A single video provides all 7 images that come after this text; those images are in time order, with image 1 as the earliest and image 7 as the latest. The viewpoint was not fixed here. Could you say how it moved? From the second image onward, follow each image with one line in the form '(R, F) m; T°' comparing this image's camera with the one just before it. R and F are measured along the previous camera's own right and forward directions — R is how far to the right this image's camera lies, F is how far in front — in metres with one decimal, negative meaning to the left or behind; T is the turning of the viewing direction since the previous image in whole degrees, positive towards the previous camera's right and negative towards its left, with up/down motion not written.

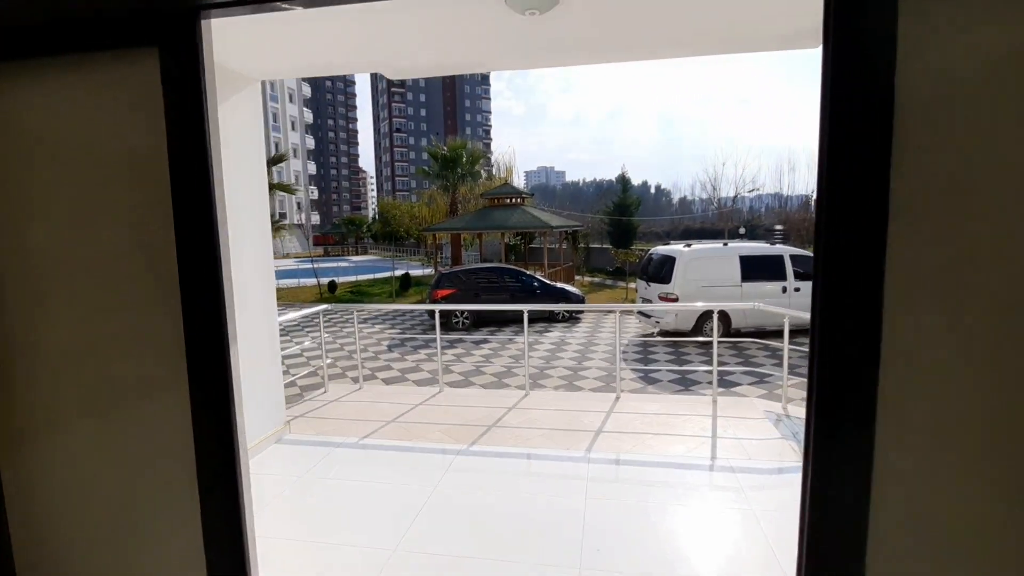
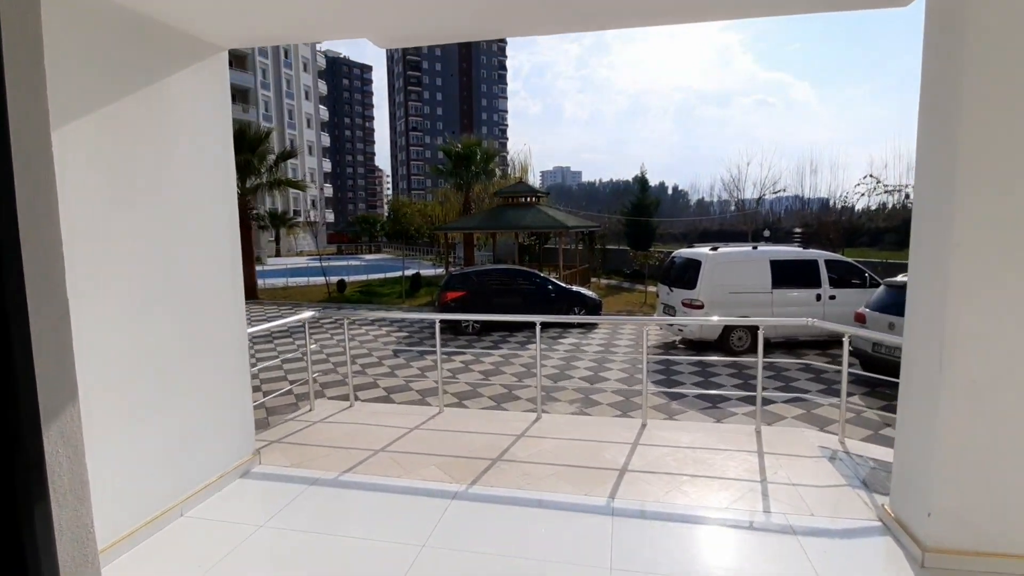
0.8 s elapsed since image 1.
(0.0, +0.5) m; -2°
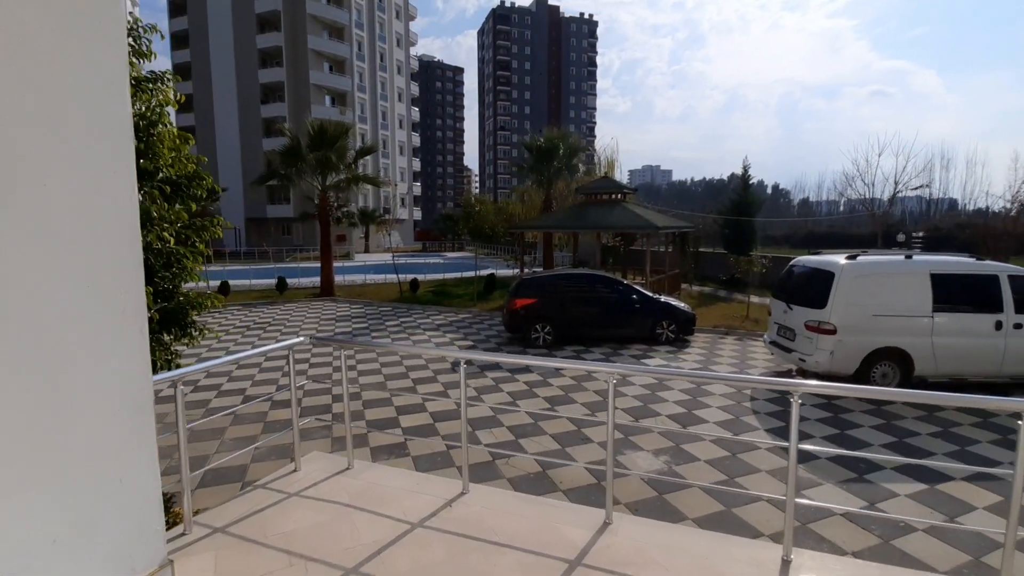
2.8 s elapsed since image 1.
(+0.1, +1.2) m; -9°
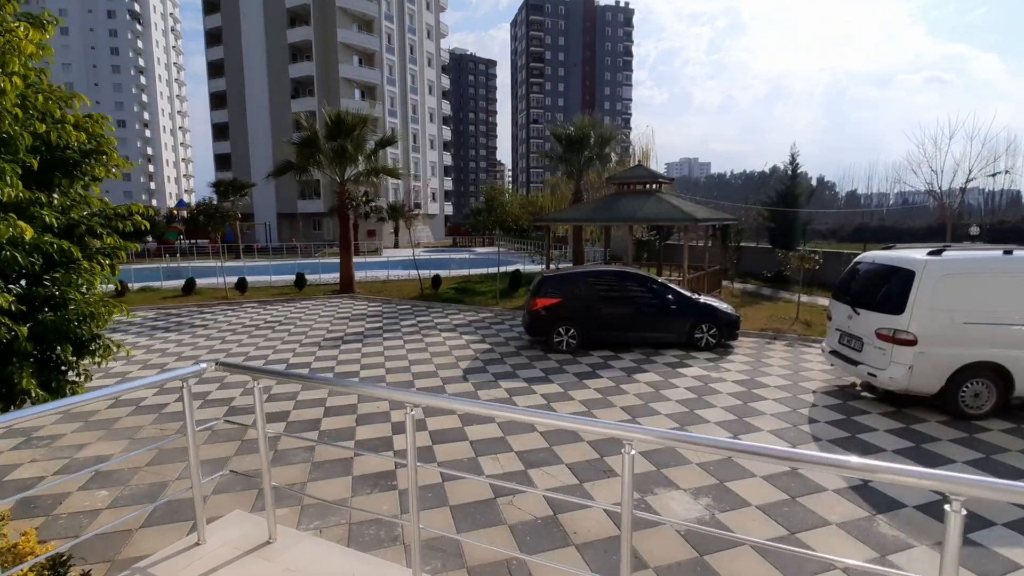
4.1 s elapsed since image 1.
(+0.2, +0.8) m; -4°
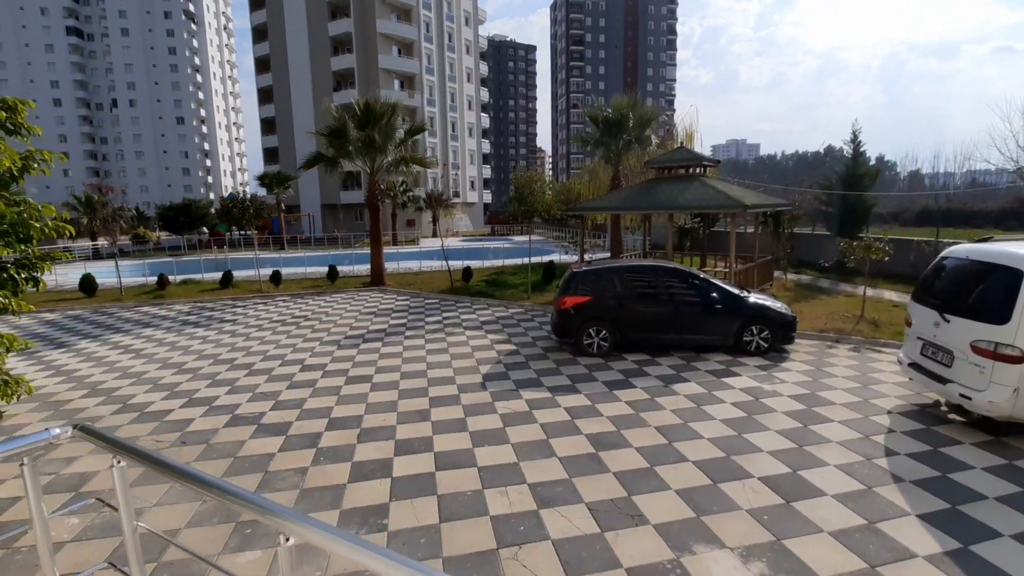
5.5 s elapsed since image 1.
(+0.2, +0.7) m; -4°
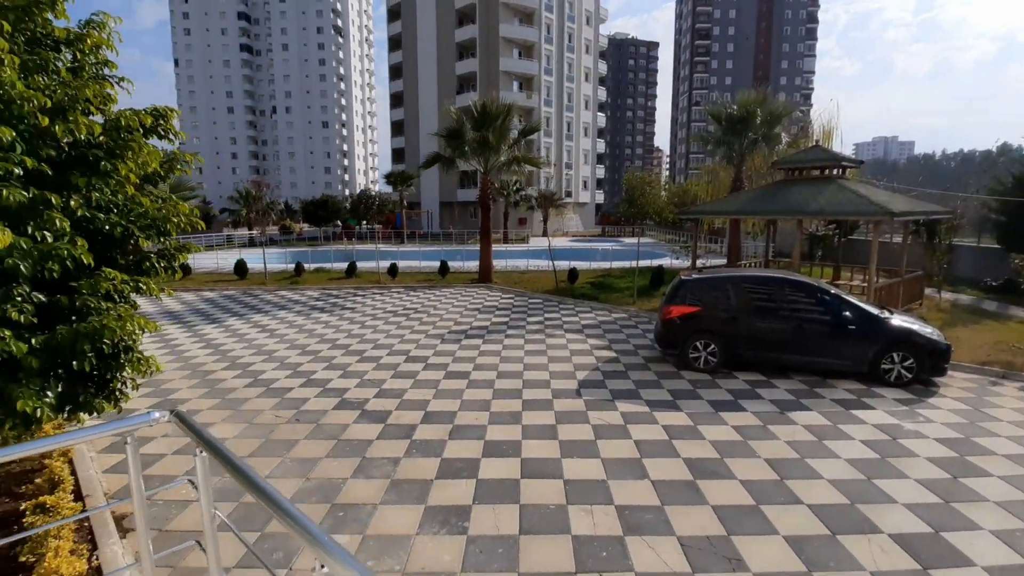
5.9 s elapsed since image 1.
(+0.1, +0.1) m; -12°
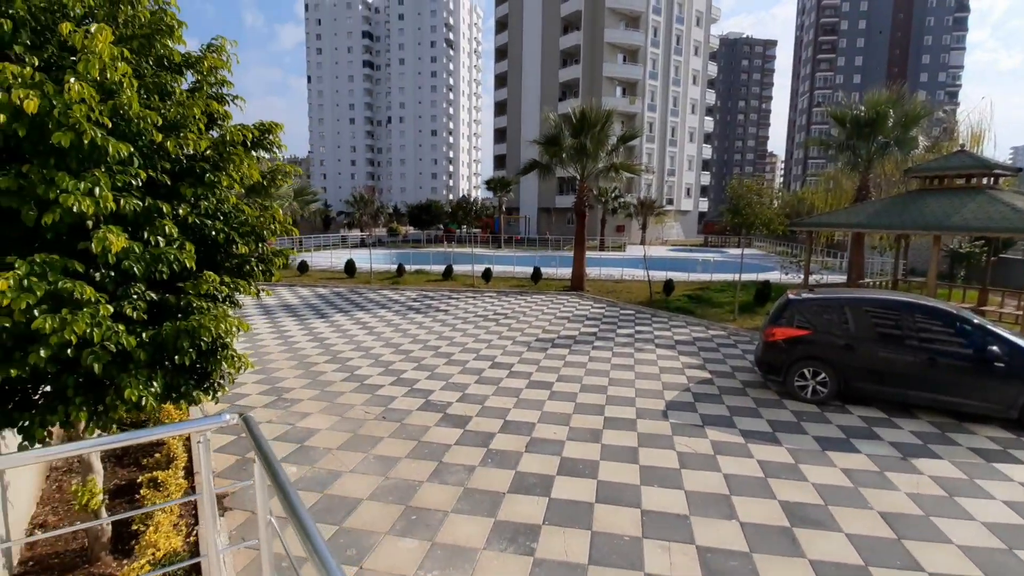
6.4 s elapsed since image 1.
(+0.1, +0.1) m; -10°
